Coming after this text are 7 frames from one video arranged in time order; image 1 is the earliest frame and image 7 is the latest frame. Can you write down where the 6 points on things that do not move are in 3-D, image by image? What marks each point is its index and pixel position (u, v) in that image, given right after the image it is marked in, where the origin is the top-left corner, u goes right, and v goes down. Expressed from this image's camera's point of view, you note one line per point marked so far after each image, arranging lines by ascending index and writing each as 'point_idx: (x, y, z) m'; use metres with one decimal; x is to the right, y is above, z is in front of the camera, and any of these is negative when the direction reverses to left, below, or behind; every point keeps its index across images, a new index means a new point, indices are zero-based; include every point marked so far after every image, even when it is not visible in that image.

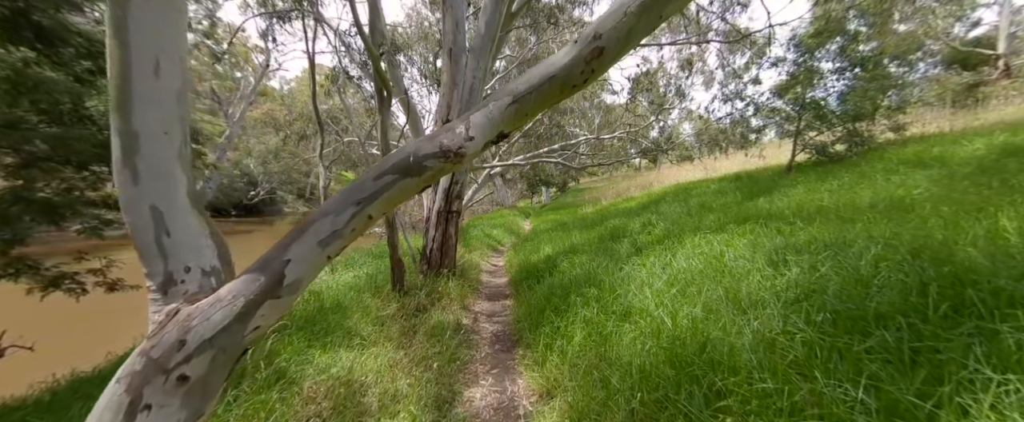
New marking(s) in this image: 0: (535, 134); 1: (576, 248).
0: (+0.9, +3.0, +13.8) m
1: (+0.8, -0.5, +4.5) m
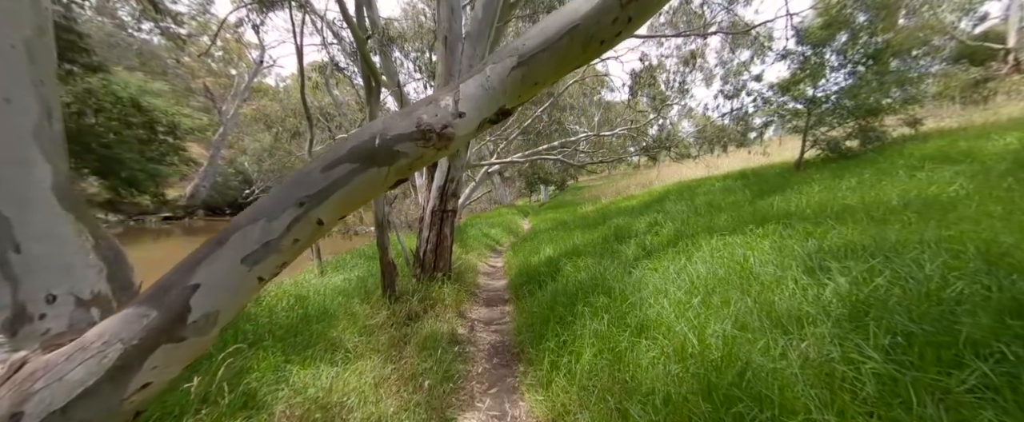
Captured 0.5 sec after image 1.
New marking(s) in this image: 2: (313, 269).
0: (+0.8, +3.1, +13.5) m
1: (+0.8, -0.5, +4.3) m
2: (-3.1, -0.9, +5.5) m
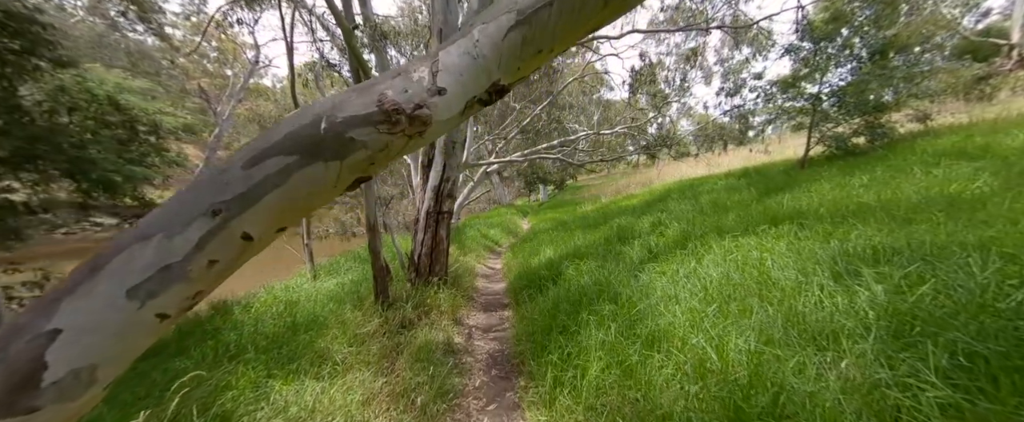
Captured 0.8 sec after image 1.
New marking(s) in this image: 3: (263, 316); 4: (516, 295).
0: (+0.8, +3.1, +13.3) m
1: (+0.8, -0.5, +4.1) m
2: (-3.1, -0.9, +5.3) m
3: (-2.6, -1.1, +3.7) m
4: (0.0, -0.9, +3.7) m
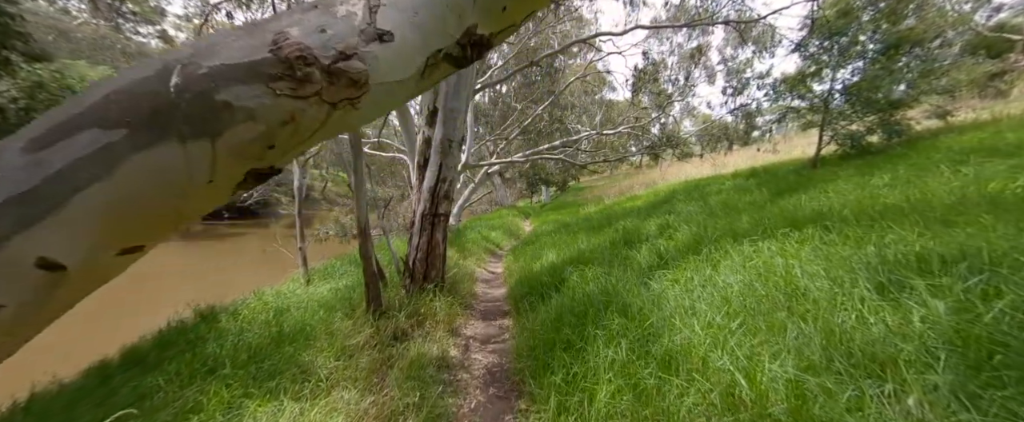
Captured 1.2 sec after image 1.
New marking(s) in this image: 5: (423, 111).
0: (+0.8, +3.0, +13.1) m
1: (+0.8, -0.5, +3.9) m
2: (-3.1, -1.0, +5.1) m
3: (-2.6, -1.1, +3.5) m
4: (+0.1, -0.9, +3.5) m
5: (-1.0, +1.1, +3.8) m
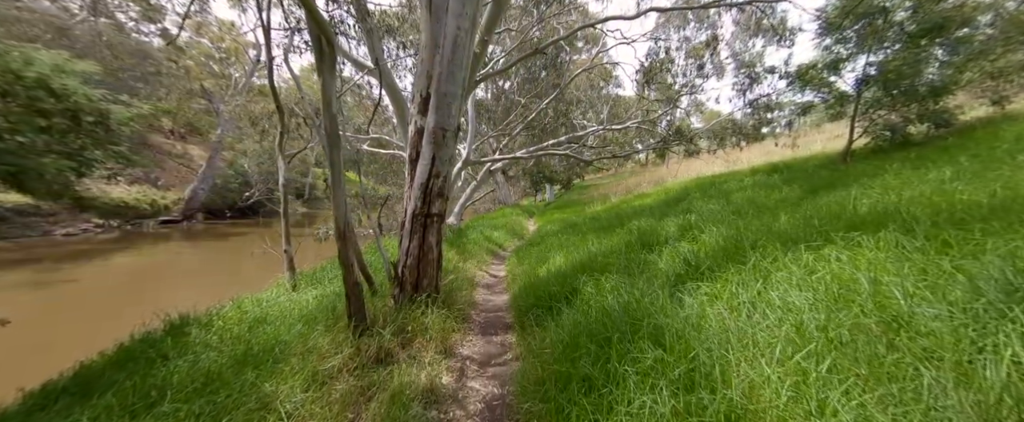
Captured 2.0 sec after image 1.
0: (+1.0, +3.0, +12.7) m
1: (+0.9, -0.5, +3.4) m
2: (-3.1, -1.0, +4.7) m
3: (-2.6, -1.1, +3.1) m
4: (+0.1, -0.9, +3.0) m
5: (-0.9, +1.1, +3.4) m
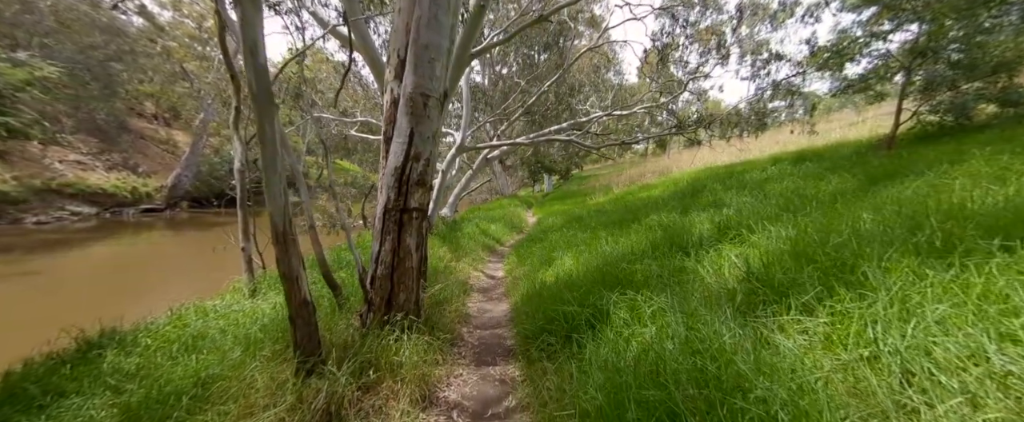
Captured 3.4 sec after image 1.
0: (+0.9, +3.3, +11.9) m
1: (+0.9, -0.5, +2.7) m
2: (-3.1, -0.9, +4.0) m
3: (-2.6, -1.1, +2.4) m
4: (+0.1, -0.9, +2.3) m
5: (-0.9, +1.1, +2.6) m
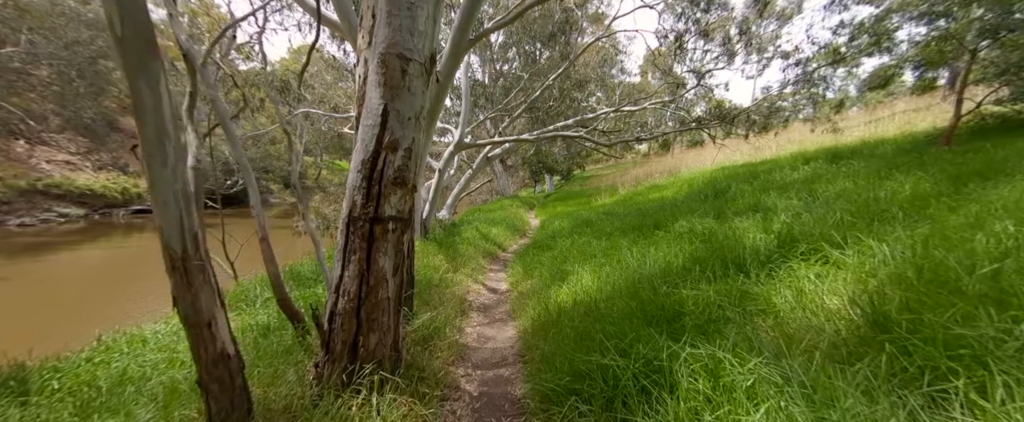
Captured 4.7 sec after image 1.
0: (+1.0, +3.3, +11.2) m
1: (+0.9, -0.5, +2.1) m
2: (-3.0, -0.9, +3.3) m
3: (-2.5, -1.1, +1.7) m
4: (+0.2, -0.9, +1.7) m
5: (-0.9, +1.1, +2.0) m
